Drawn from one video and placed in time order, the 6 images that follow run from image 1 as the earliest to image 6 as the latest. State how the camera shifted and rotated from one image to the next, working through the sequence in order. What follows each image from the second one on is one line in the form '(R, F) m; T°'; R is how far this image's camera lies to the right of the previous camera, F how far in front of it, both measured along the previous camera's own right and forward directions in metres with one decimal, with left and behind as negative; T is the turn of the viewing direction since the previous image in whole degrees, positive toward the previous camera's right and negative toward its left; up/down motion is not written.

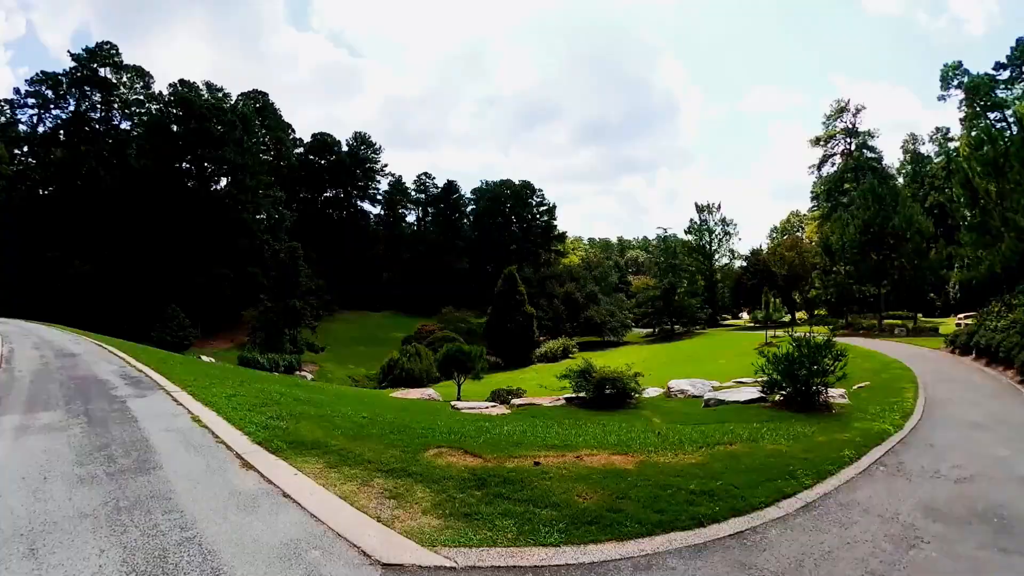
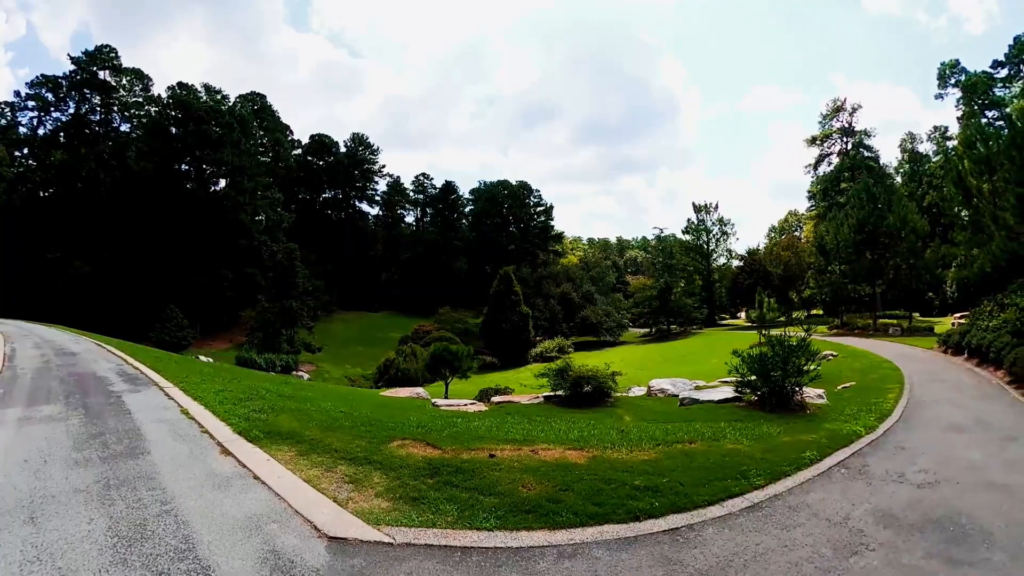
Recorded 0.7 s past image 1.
(+0.2, -0.2) m; 0°
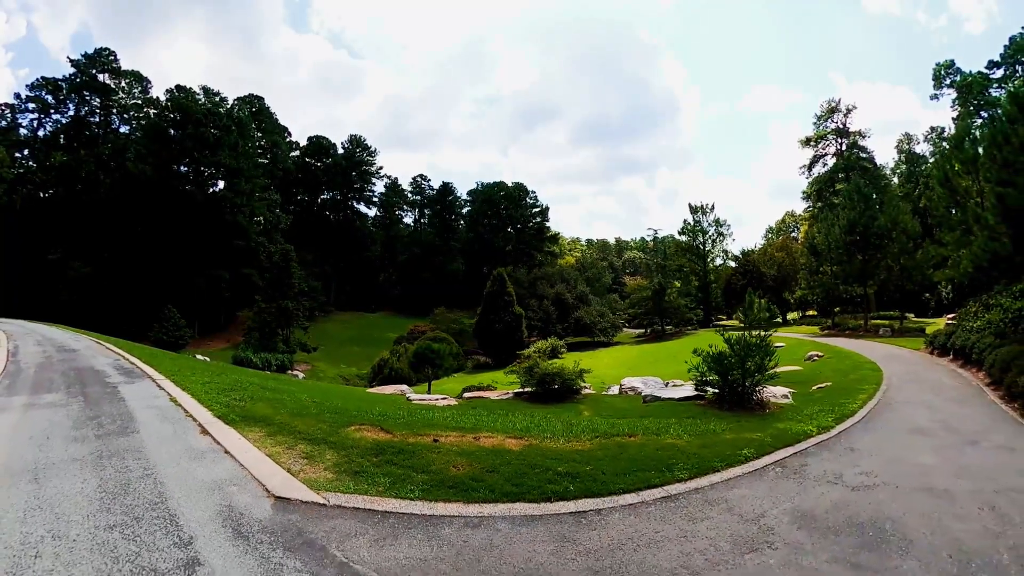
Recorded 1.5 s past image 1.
(+0.3, -0.4) m; 0°
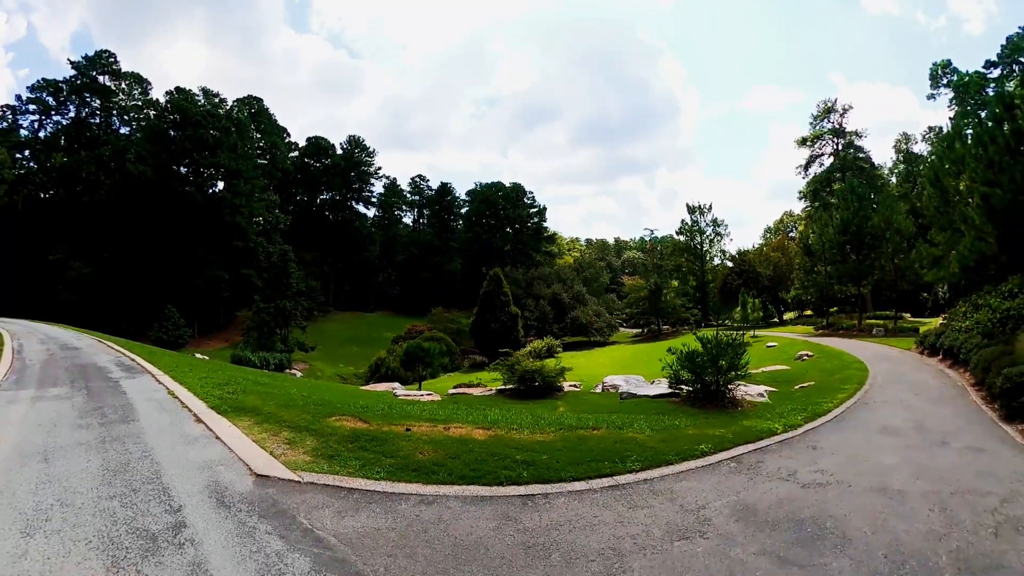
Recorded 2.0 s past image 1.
(+0.2, -0.3) m; 0°
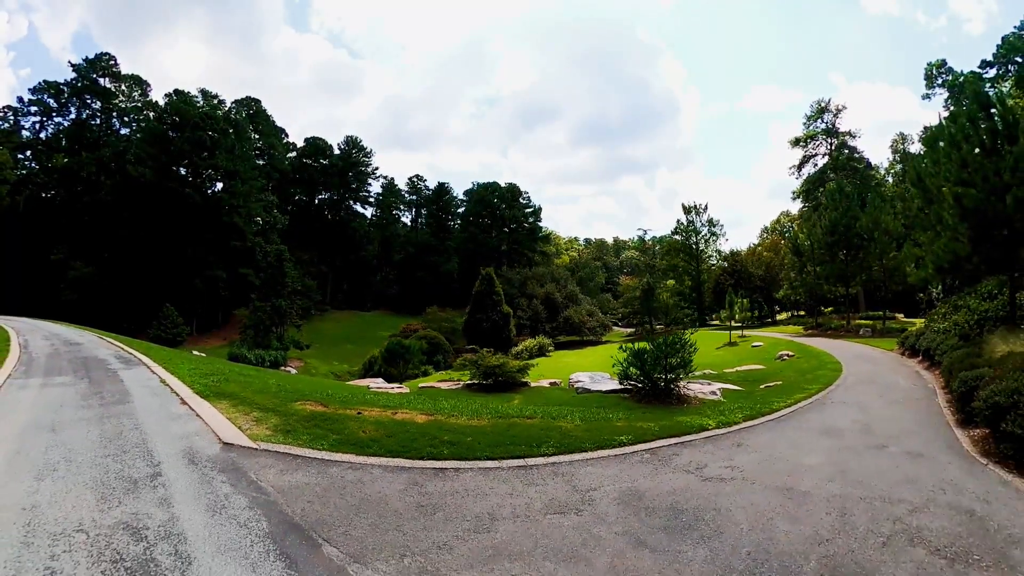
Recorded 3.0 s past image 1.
(+0.5, -0.5) m; 0°
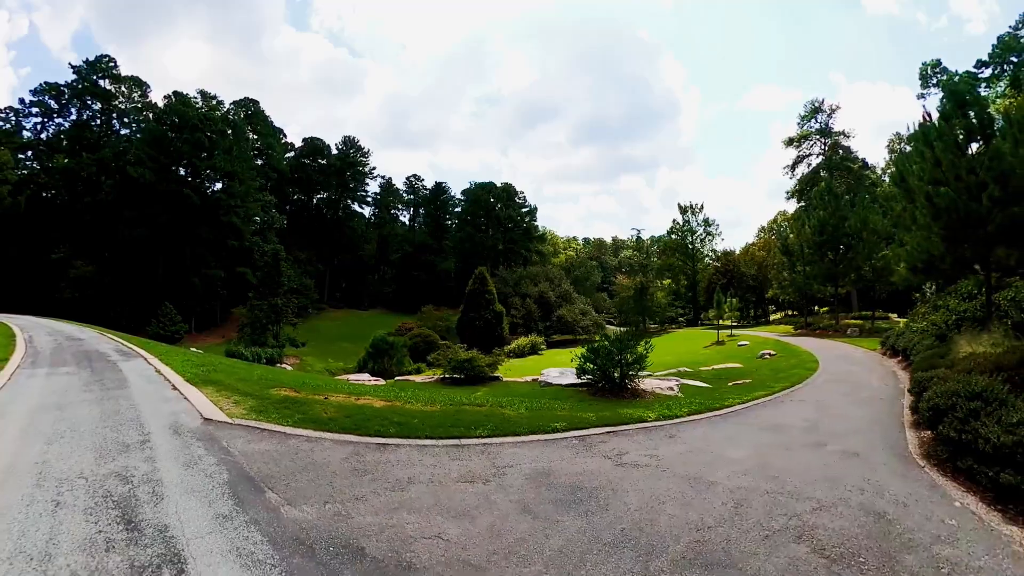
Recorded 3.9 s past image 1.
(+0.4, -0.5) m; 0°
